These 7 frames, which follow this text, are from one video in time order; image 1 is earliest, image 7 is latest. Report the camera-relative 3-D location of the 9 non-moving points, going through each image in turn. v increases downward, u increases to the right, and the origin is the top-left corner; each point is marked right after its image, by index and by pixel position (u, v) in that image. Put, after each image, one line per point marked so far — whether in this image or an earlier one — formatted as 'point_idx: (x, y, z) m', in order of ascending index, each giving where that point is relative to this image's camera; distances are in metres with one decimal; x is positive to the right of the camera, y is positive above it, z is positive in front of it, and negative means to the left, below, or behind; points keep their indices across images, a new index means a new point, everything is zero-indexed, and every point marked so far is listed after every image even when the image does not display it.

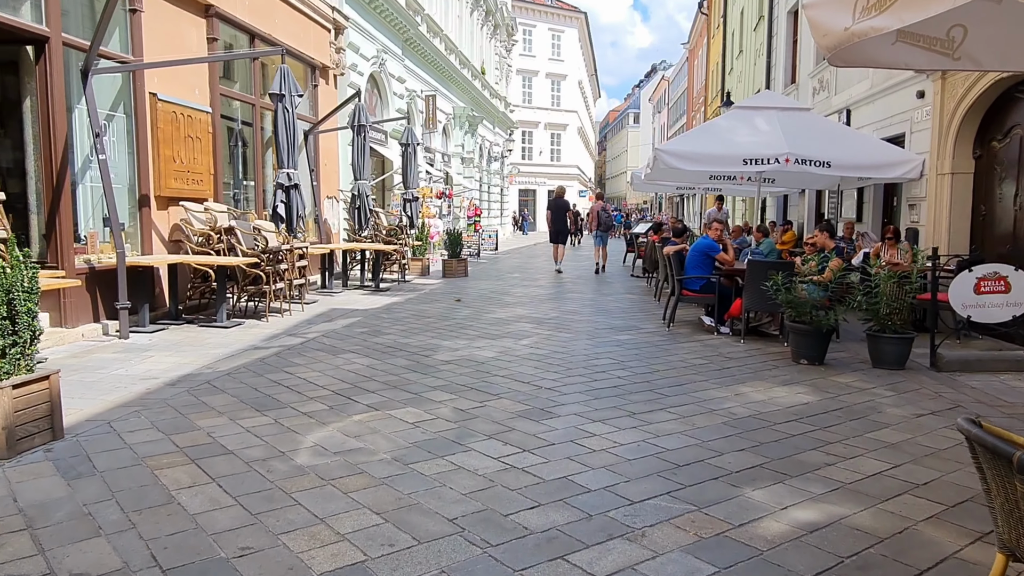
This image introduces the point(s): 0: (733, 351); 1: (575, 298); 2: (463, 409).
0: (+2.1, -0.6, +6.8) m
1: (+0.9, -0.2, +11.0) m
2: (-0.3, -0.8, +4.6) m
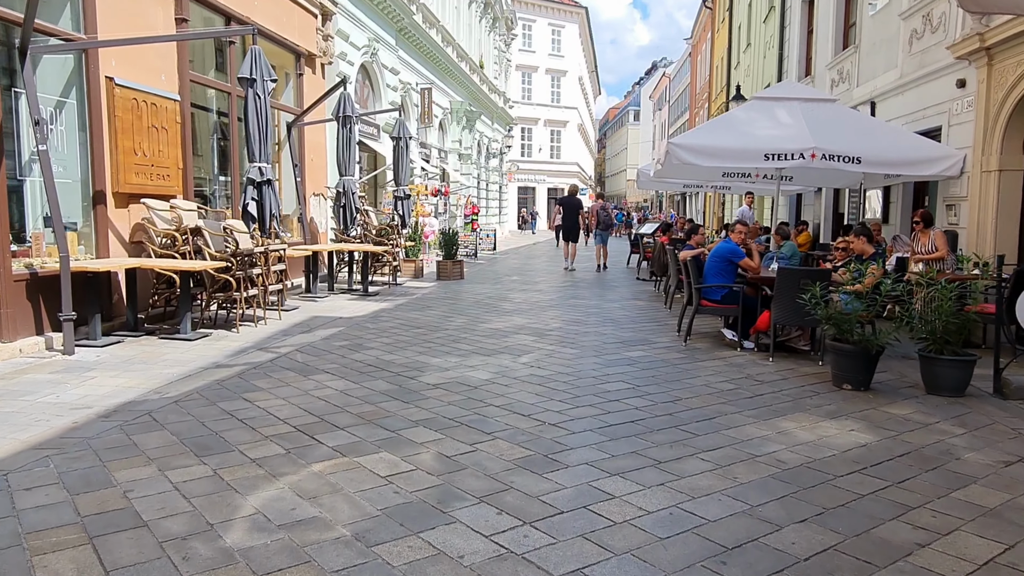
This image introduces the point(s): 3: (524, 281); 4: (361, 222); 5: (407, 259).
0: (+2.0, -0.7, +5.9) m
1: (+0.9, -0.3, +10.1) m
2: (-0.3, -0.9, +3.7) m
3: (+0.2, +0.1, +13.9) m
4: (-2.7, +1.2, +12.9) m
5: (-2.1, +0.6, +14.6) m
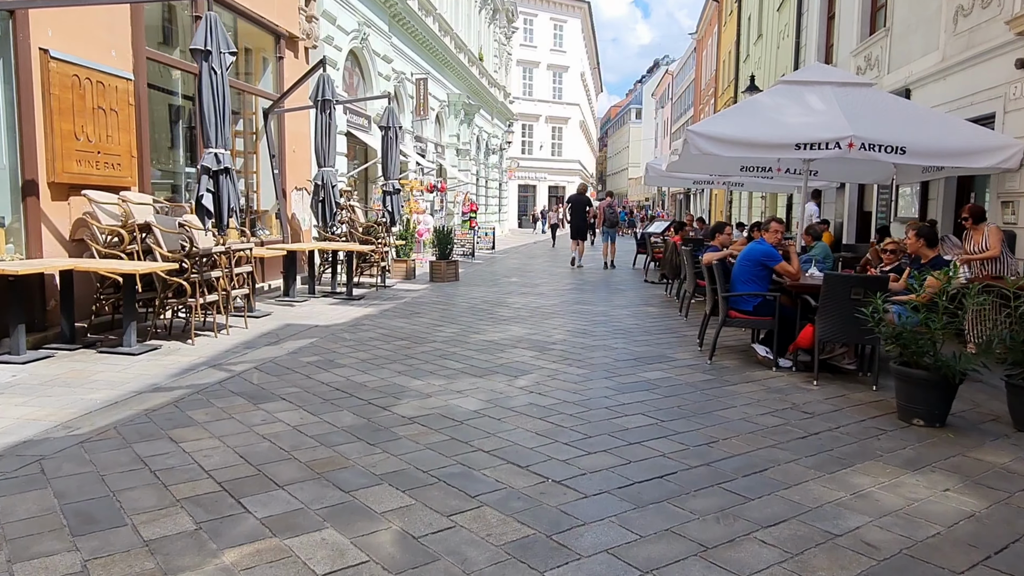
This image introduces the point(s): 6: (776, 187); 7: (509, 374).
0: (+2.0, -0.8, +4.9) m
1: (+0.9, -0.3, +9.1) m
2: (-0.4, -0.9, +2.7) m
3: (+0.2, +0.1, +12.9) m
4: (-2.7, +1.1, +11.9) m
5: (-2.1, +0.5, +13.6) m
6: (+5.7, +2.2, +15.7) m
7: (0.0, -0.7, +5.6) m
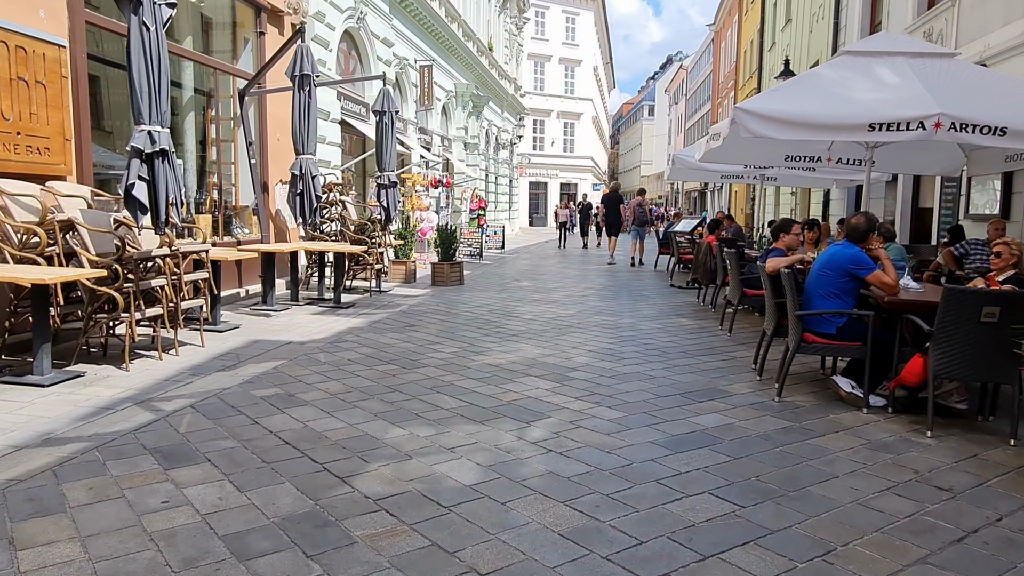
0: (+2.1, -0.9, +3.5) m
1: (+1.0, -0.4, +7.7) m
2: (-0.3, -1.0, +1.4) m
3: (+0.4, 0.0, +11.5) m
4: (-2.5, +1.1, +10.6) m
5: (-1.9, +0.5, +12.2) m
6: (+5.9, +2.1, +14.3) m
7: (0.0, -0.8, +4.2) m
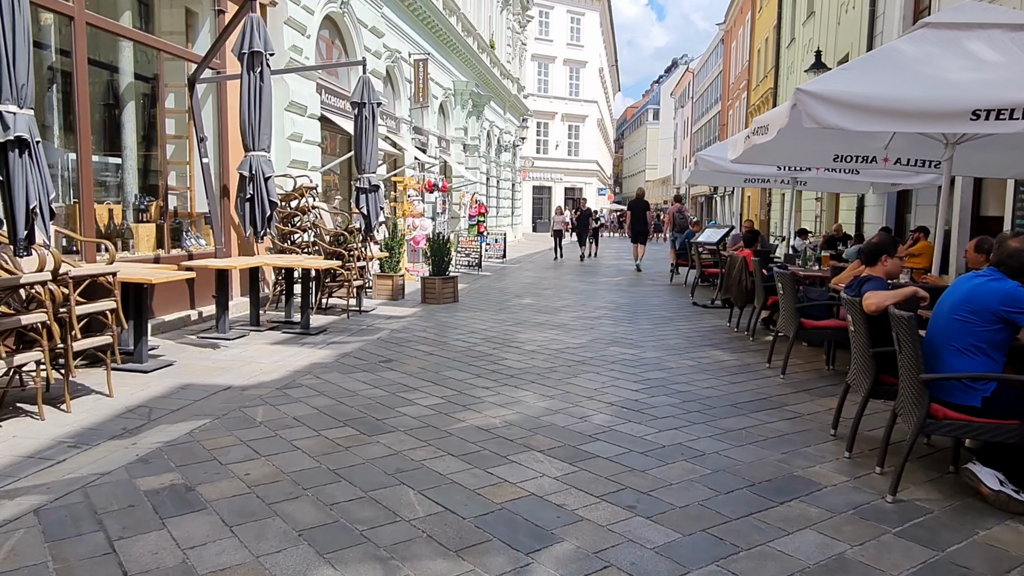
0: (+2.0, -1.1, +2.1) m
1: (+1.0, -0.6, +6.3) m
2: (-0.4, -1.2, -0.1) m
3: (+0.4, -0.3, +10.1) m
4: (-2.5, +0.8, +9.2) m
5: (-1.9, +0.2, +10.8) m
6: (+5.9, +1.8, +12.8) m
7: (0.0, -1.0, +2.7) m
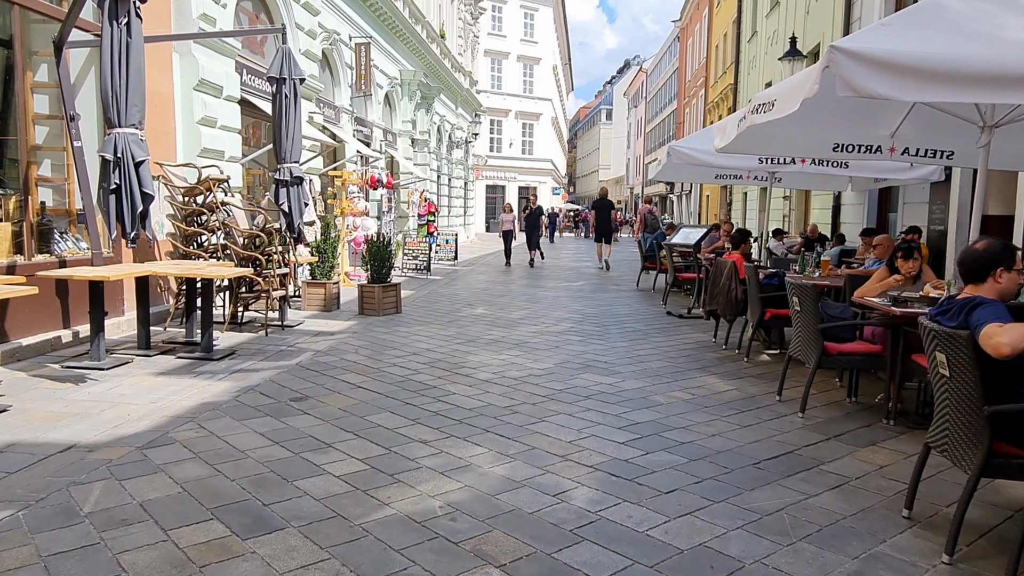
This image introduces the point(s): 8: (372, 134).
0: (+1.9, -1.2, +0.9) m
1: (+0.6, -0.8, +5.0) m
2: (-0.3, -1.3, -1.4) m
3: (-0.2, -0.4, +8.7) m
4: (-3.1, +0.7, +7.7) m
5: (-2.6, +0.1, +9.3) m
6: (+5.1, +1.7, +11.8) m
7: (-0.1, -1.1, +1.4) m
8: (-3.3, +3.6, +17.1) m
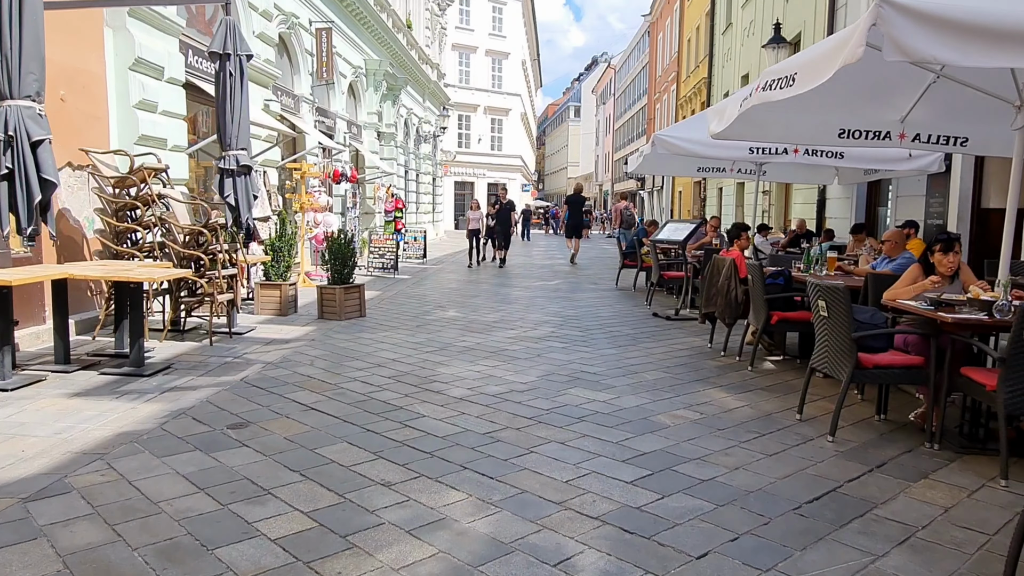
0: (+2.0, -1.2, +0.2) m
1: (+0.5, -0.8, +4.3) m
2: (-0.2, -1.4, -2.2) m
3: (-0.5, -0.4, +8.0) m
4: (-3.3, +0.7, +6.8) m
5: (-2.9, 0.0, +8.5) m
6: (+4.7, +1.8, +11.3) m
7: (-0.1, -1.1, +0.7) m
8: (-3.9, +3.6, +16.2) m
